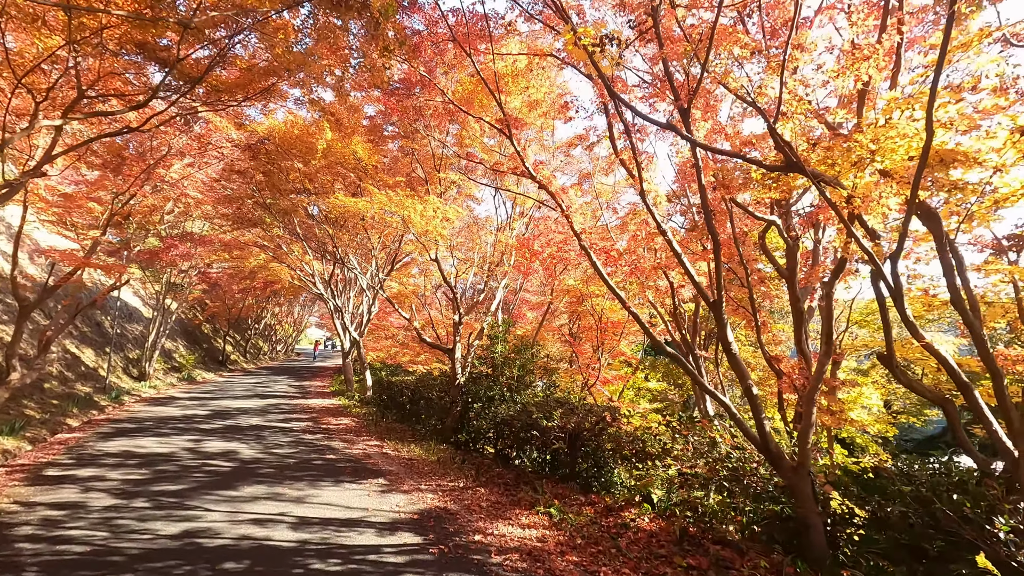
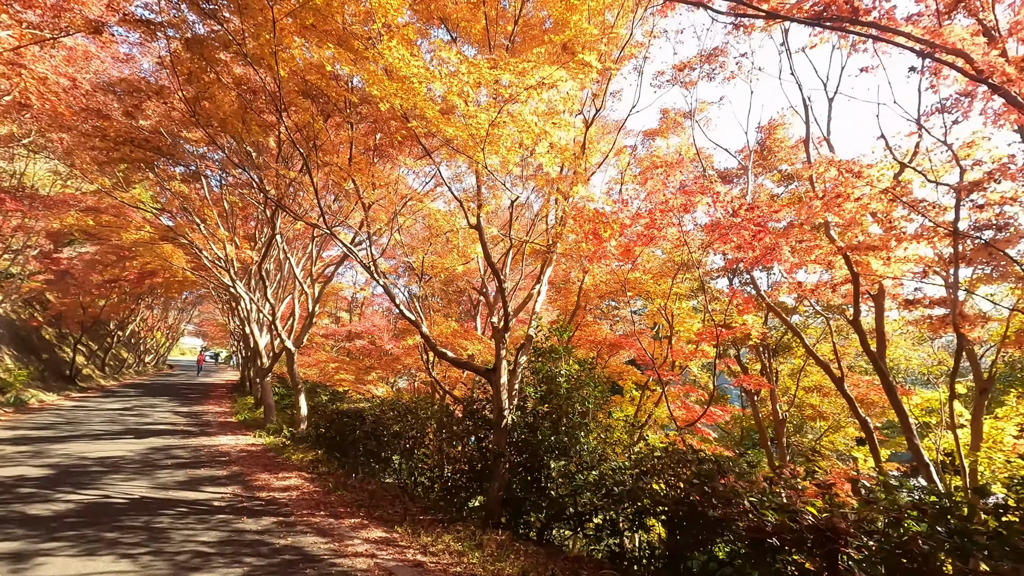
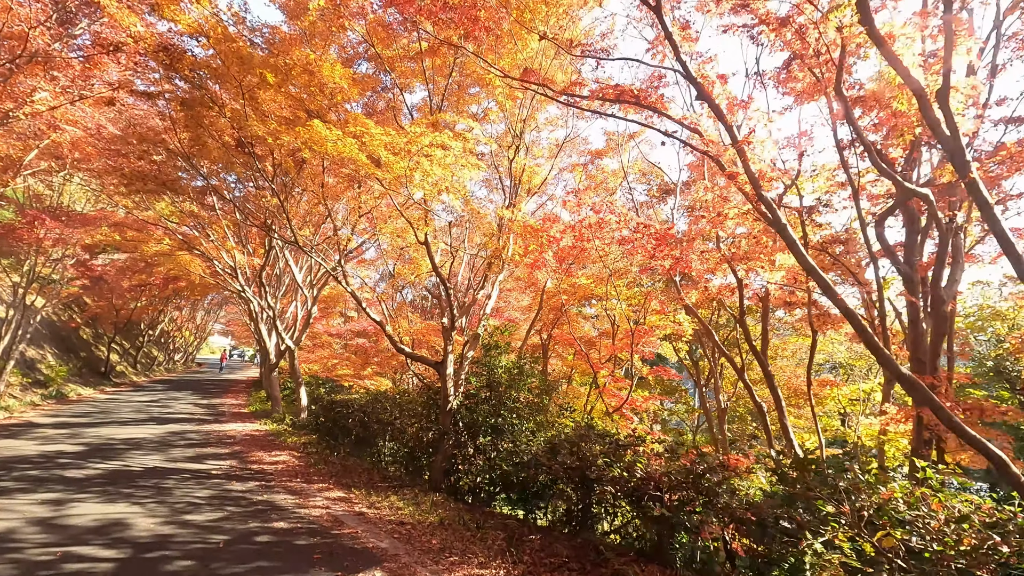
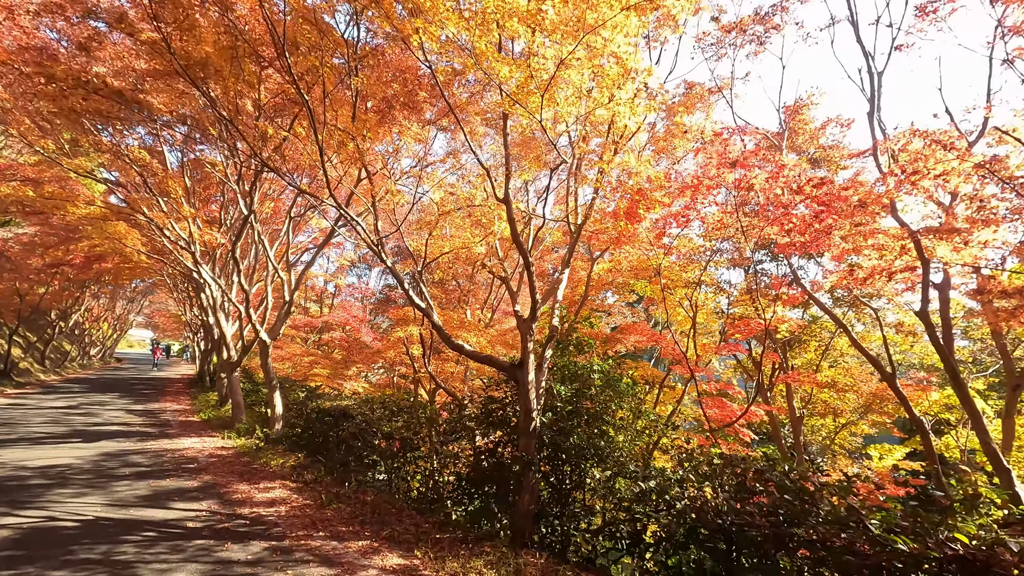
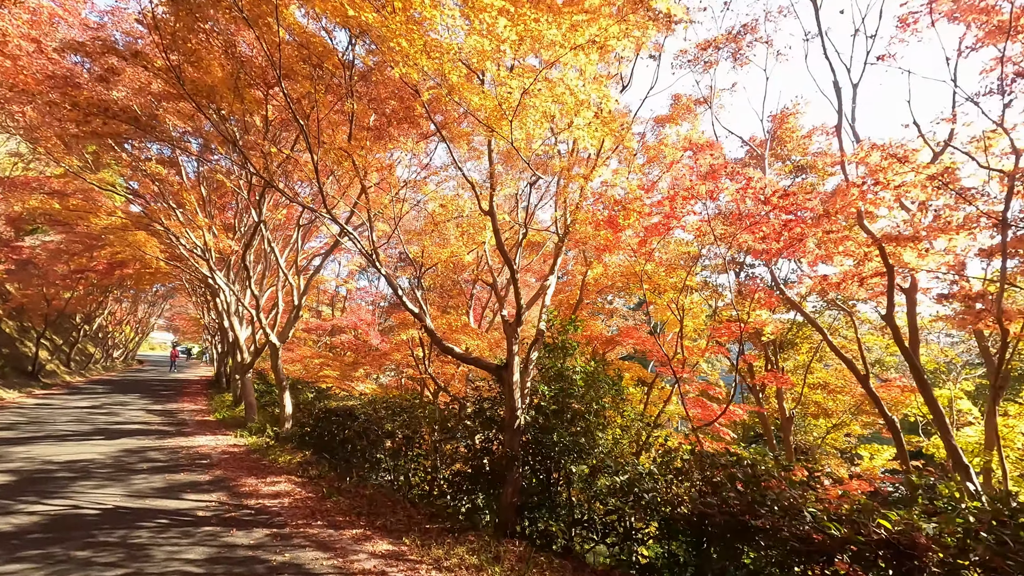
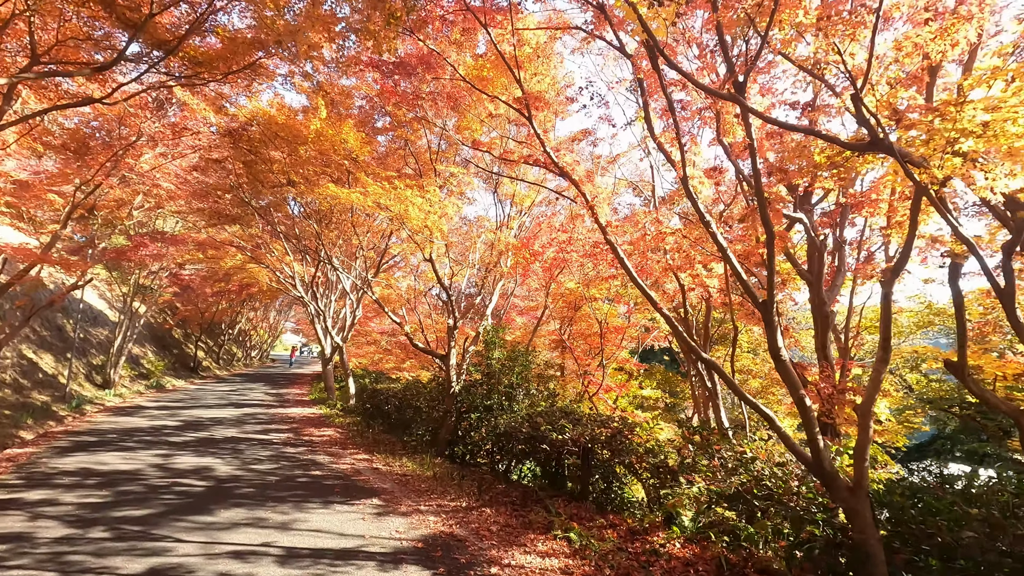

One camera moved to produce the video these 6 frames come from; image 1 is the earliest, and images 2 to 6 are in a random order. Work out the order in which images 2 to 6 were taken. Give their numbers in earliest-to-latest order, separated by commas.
6, 3, 2, 5, 4
